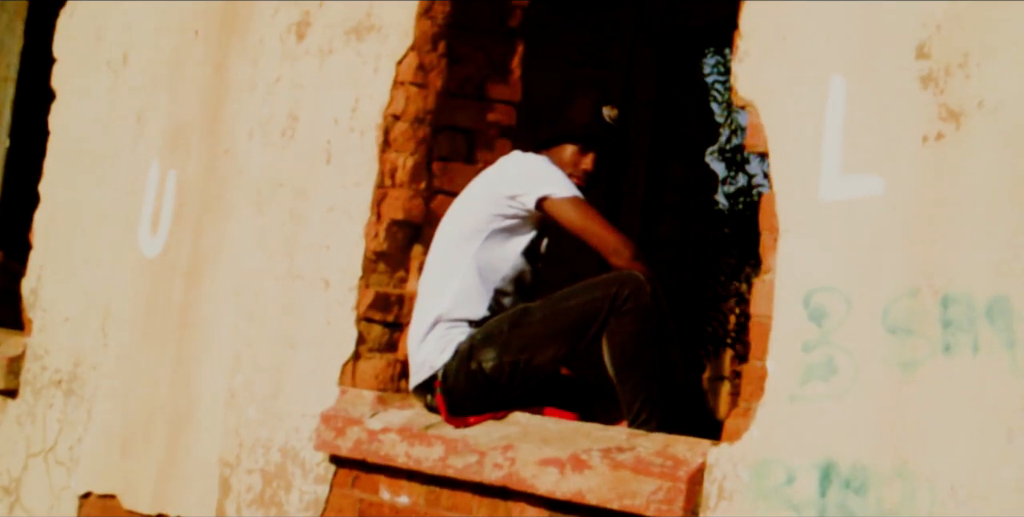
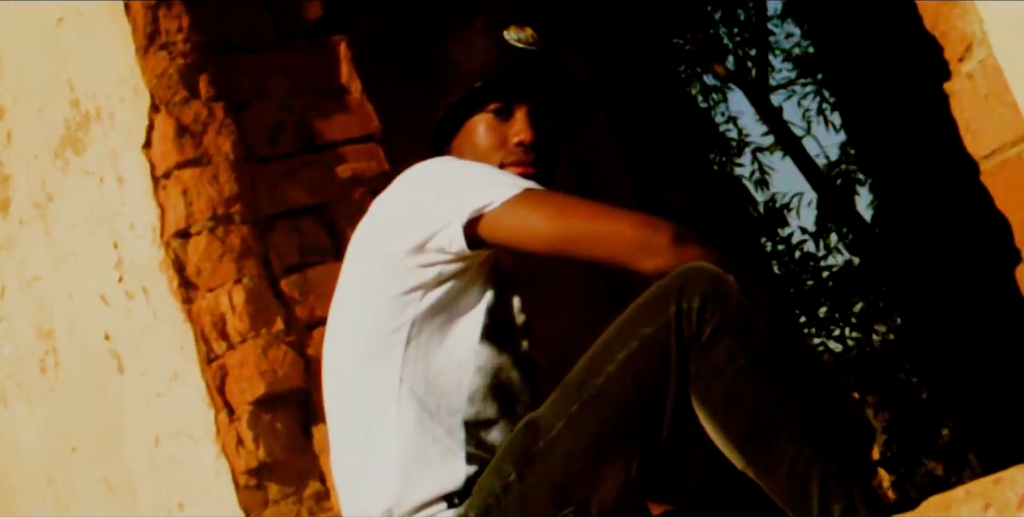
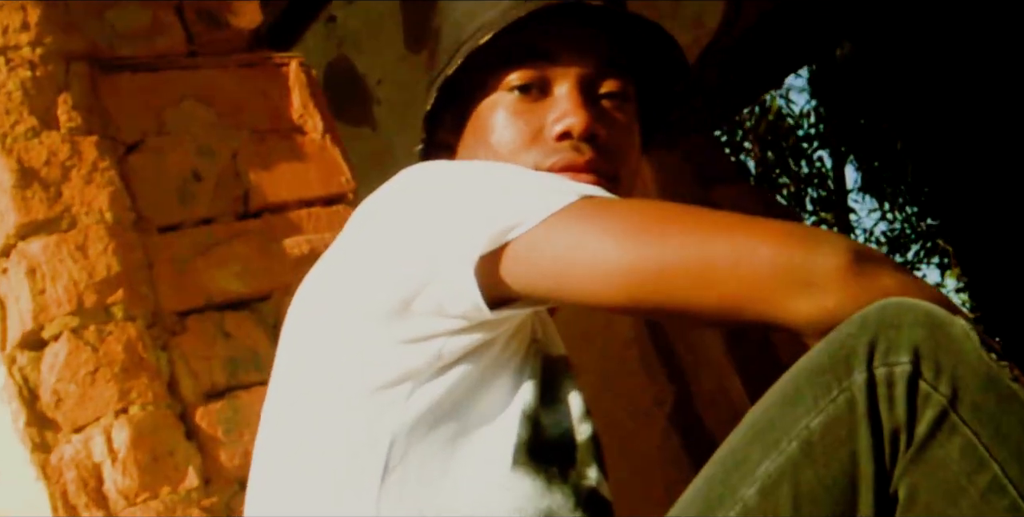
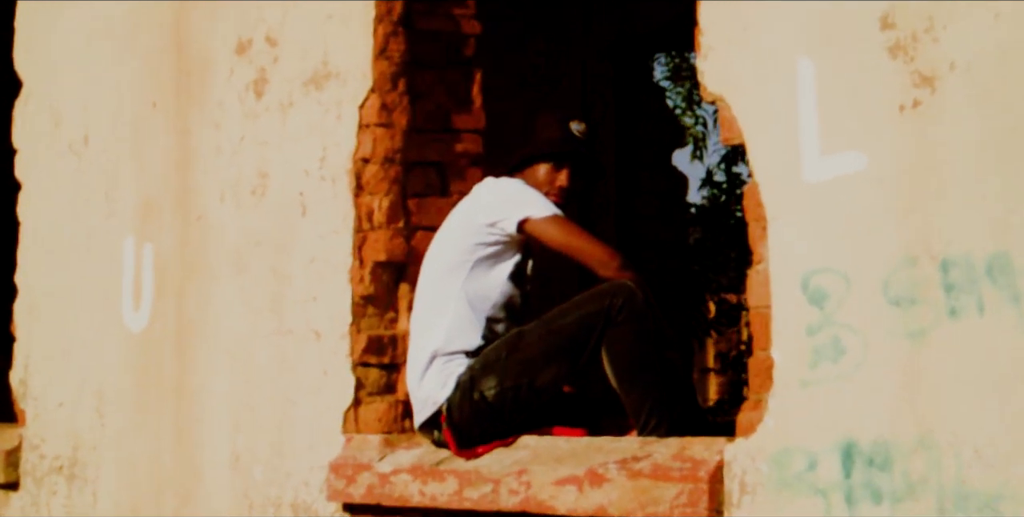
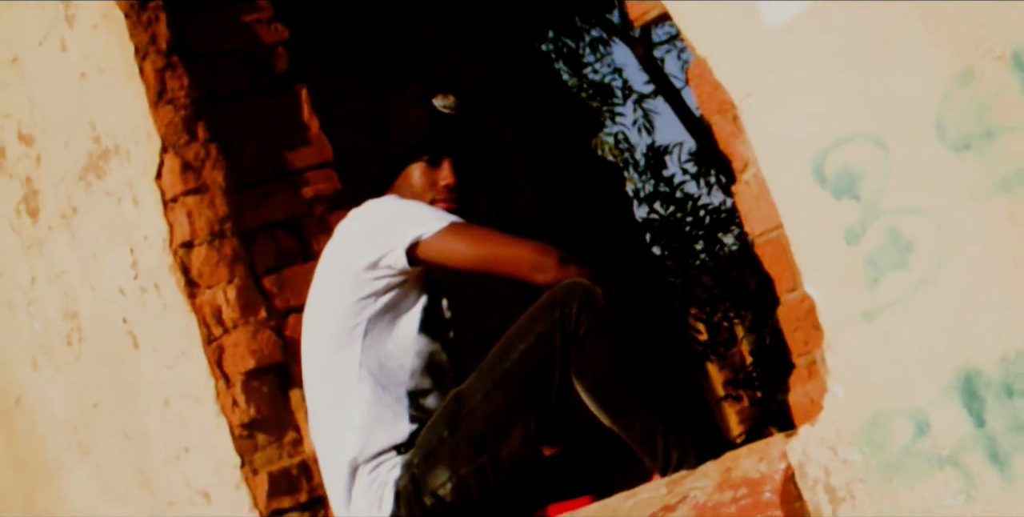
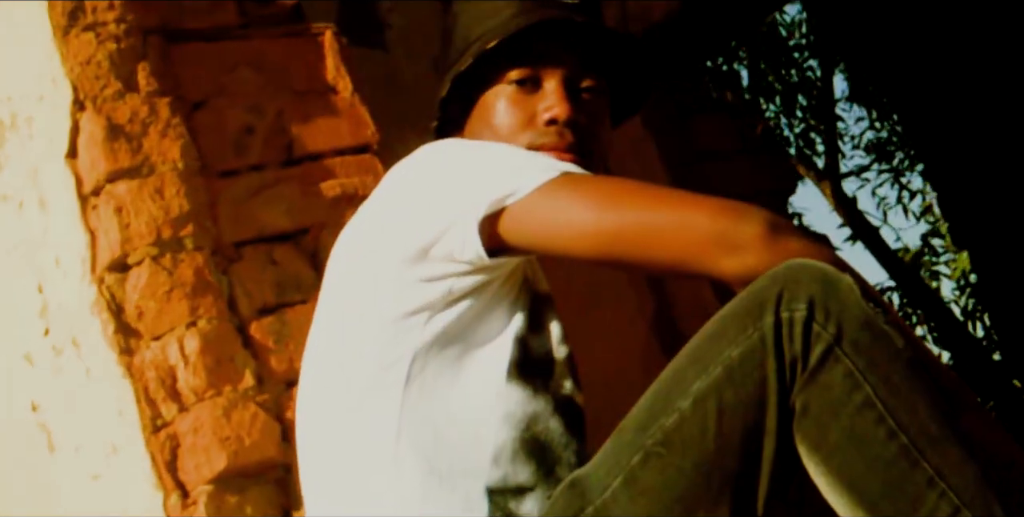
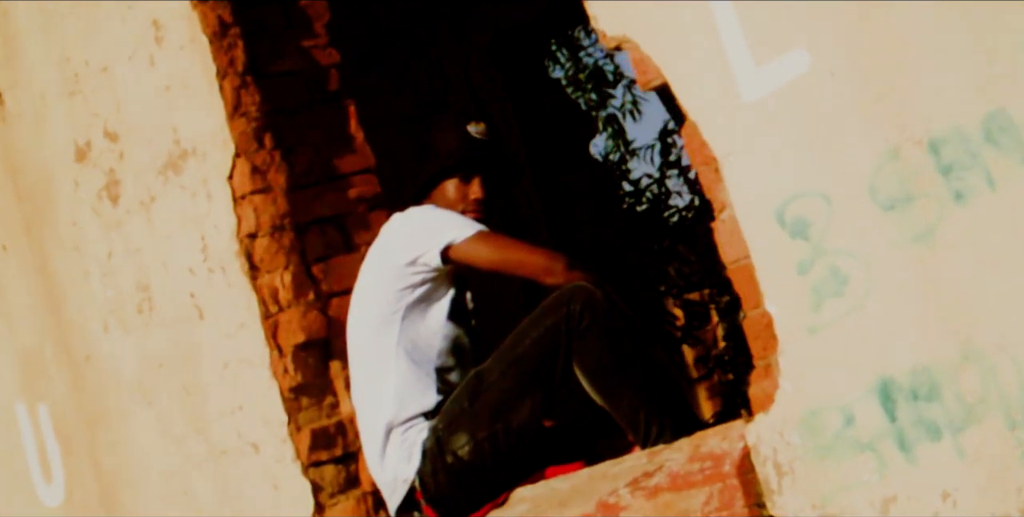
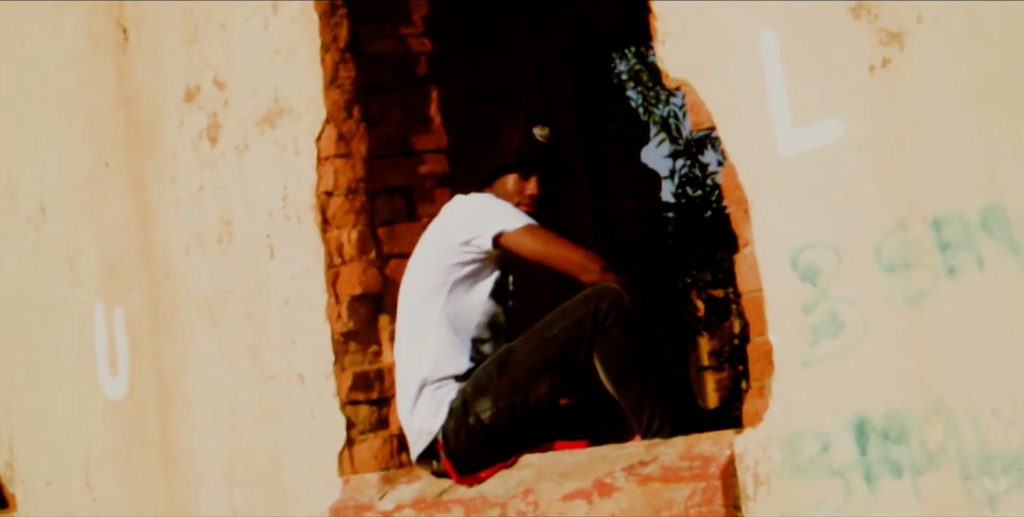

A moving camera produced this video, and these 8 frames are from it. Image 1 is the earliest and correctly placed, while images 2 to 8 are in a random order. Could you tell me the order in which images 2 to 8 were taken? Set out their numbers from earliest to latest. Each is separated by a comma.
4, 8, 7, 5, 2, 6, 3
